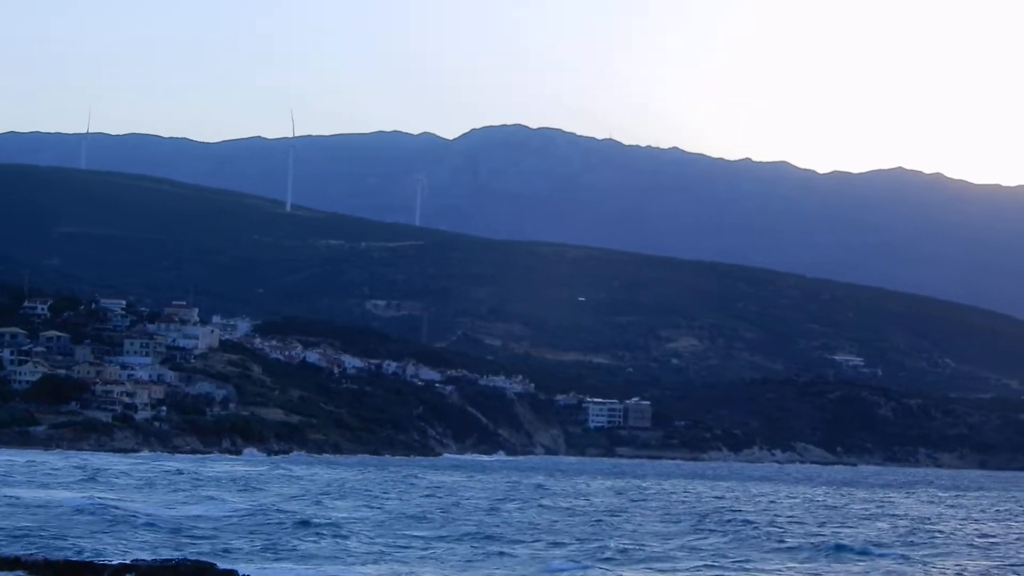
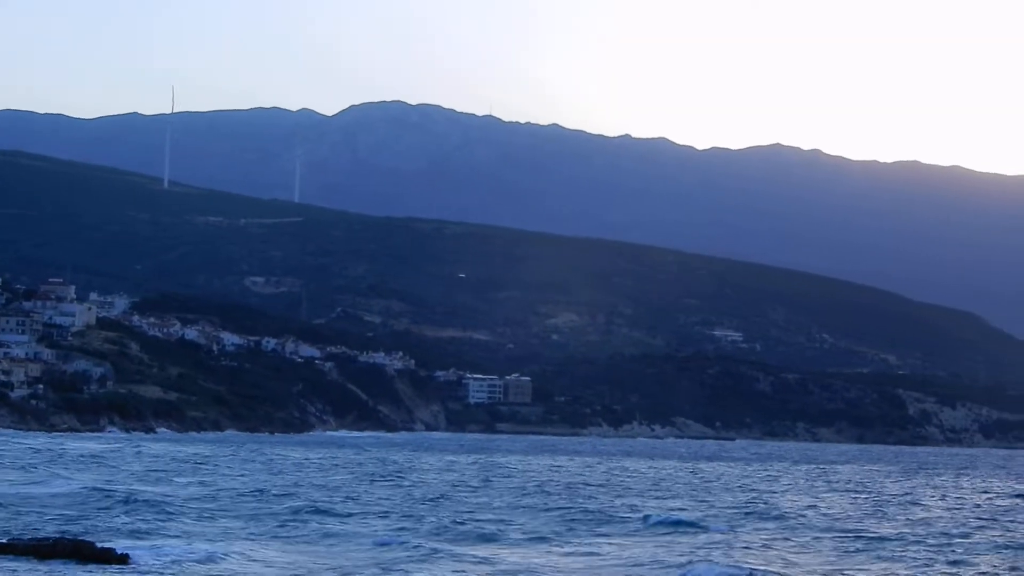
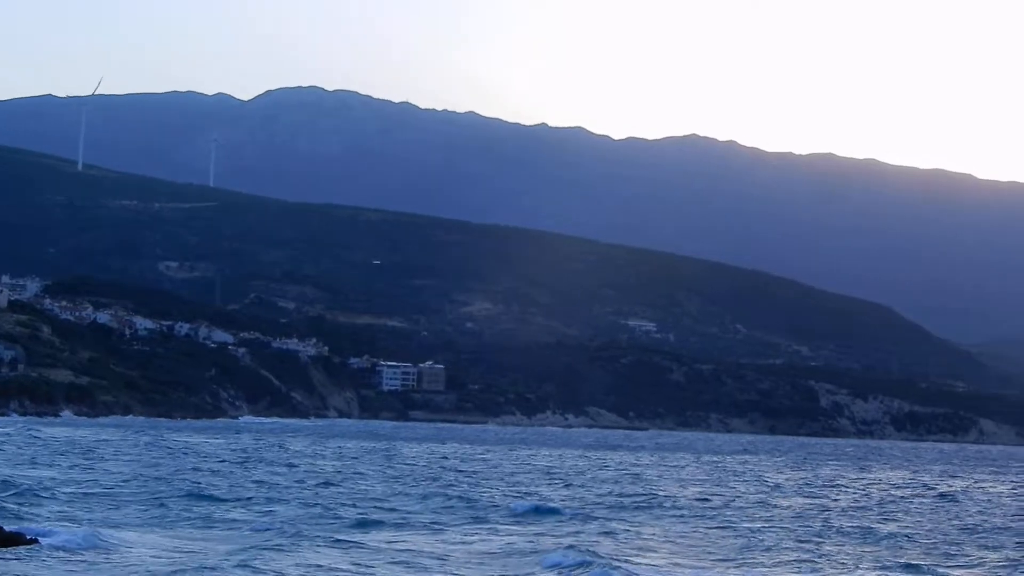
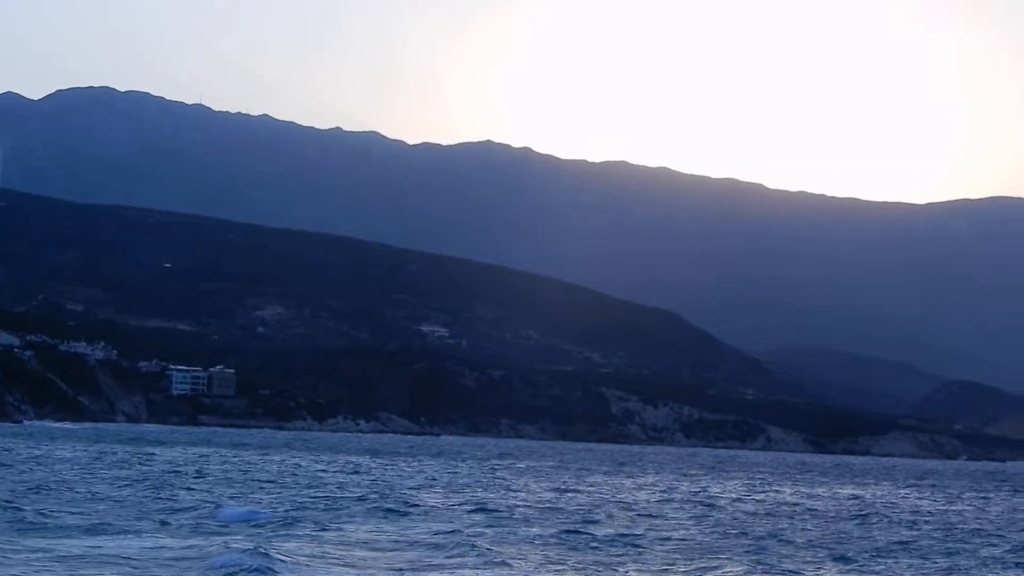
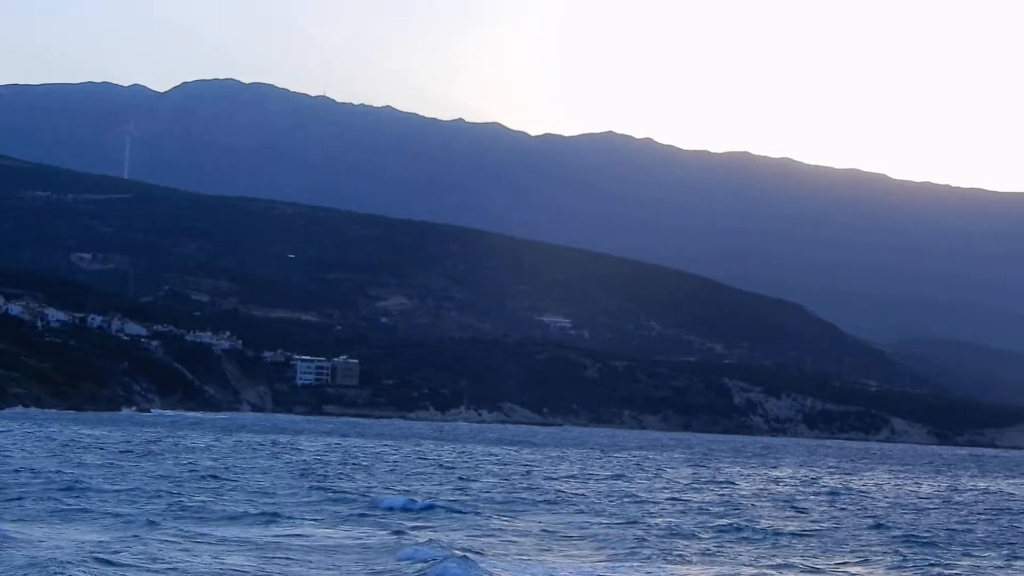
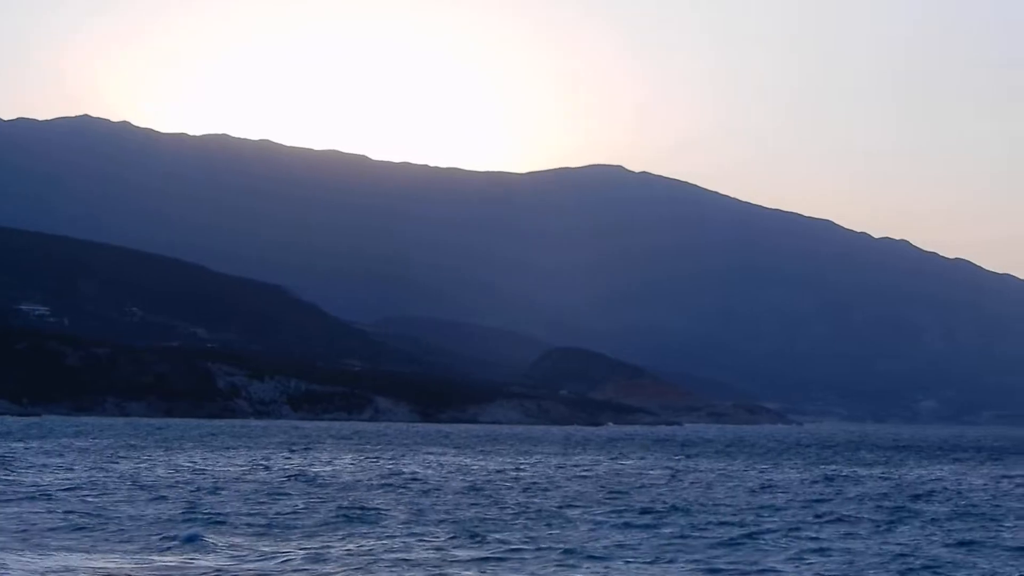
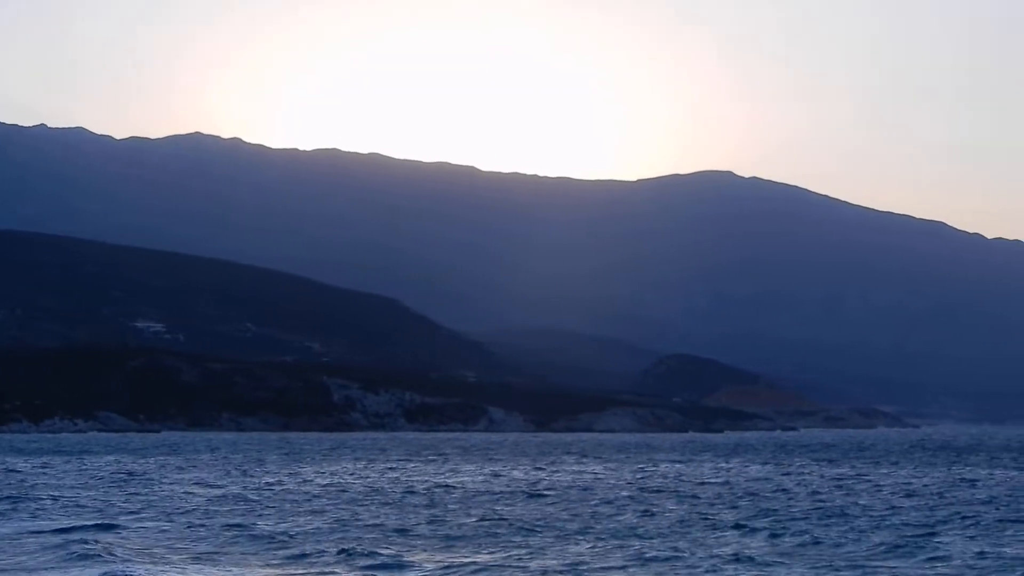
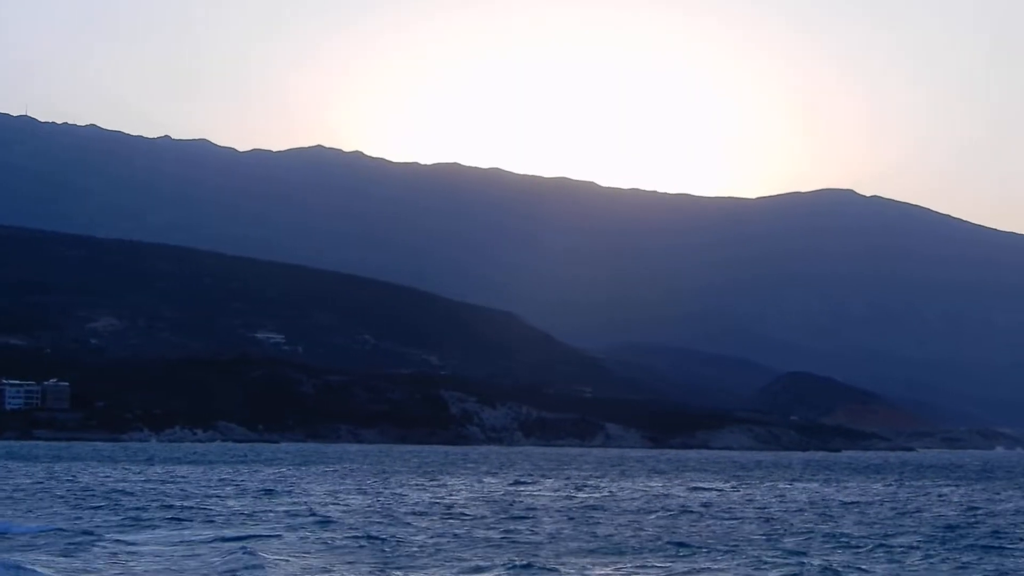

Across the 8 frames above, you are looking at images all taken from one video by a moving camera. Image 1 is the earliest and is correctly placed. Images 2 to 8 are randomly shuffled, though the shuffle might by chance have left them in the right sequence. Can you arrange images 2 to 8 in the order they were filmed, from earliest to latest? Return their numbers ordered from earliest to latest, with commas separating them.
2, 3, 5, 4, 8, 7, 6
